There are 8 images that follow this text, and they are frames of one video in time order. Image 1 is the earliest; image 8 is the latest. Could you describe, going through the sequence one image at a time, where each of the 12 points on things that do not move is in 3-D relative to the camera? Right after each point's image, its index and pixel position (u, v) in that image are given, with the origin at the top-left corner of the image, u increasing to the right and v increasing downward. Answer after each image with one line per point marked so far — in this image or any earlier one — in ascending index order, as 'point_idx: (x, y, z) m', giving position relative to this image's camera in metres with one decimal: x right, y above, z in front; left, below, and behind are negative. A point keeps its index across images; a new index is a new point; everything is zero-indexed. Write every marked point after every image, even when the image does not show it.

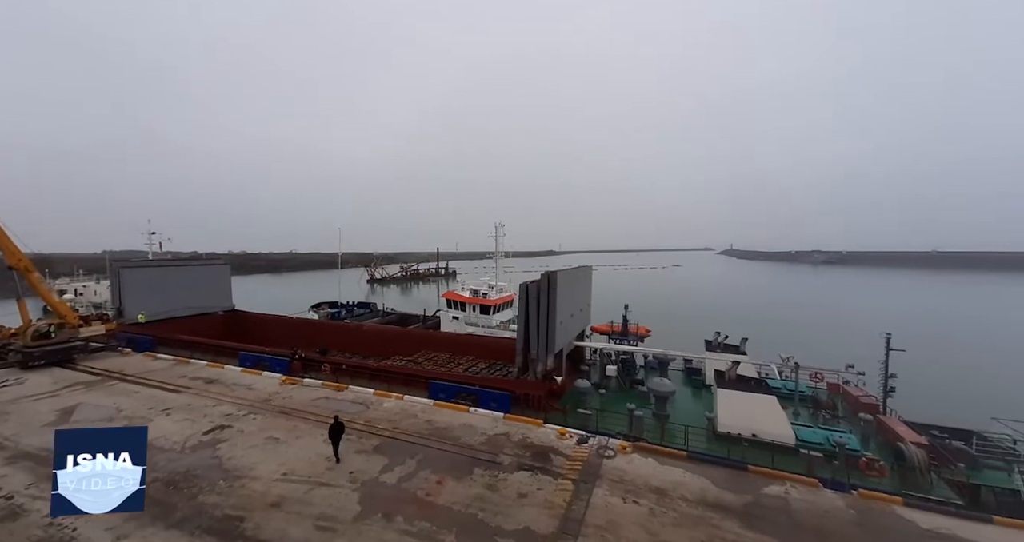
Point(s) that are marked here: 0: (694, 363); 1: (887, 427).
0: (+8.9, -4.5, +19.7) m
1: (+11.7, -5.3, +13.1) m
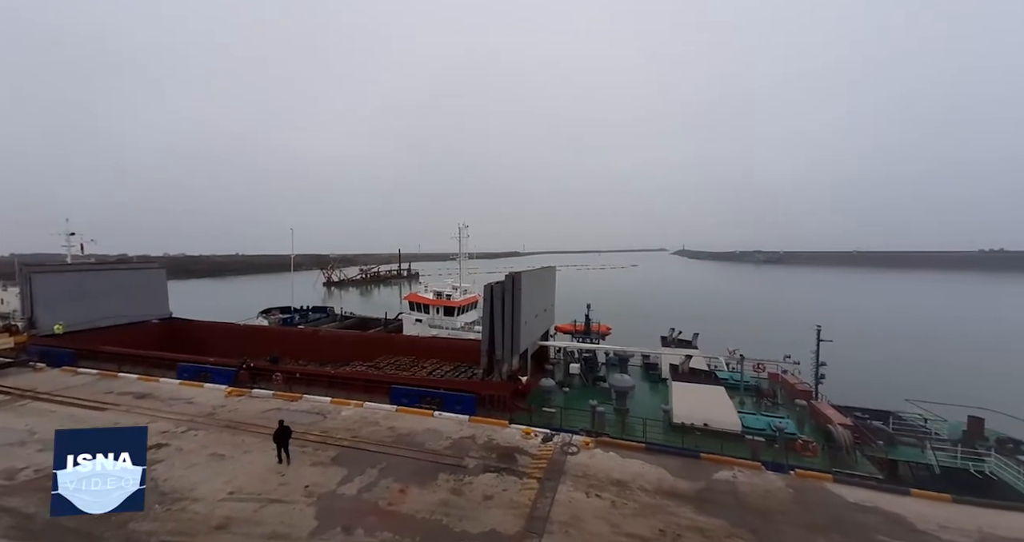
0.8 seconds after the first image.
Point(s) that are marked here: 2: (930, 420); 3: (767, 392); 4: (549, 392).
0: (+7.2, -4.6, +20.8) m
1: (+10.7, -5.2, +14.6) m
2: (+14.3, -5.3, +14.1) m
3: (+10.5, -5.2, +16.8) m
4: (+1.2, -5.2, +16.9) m
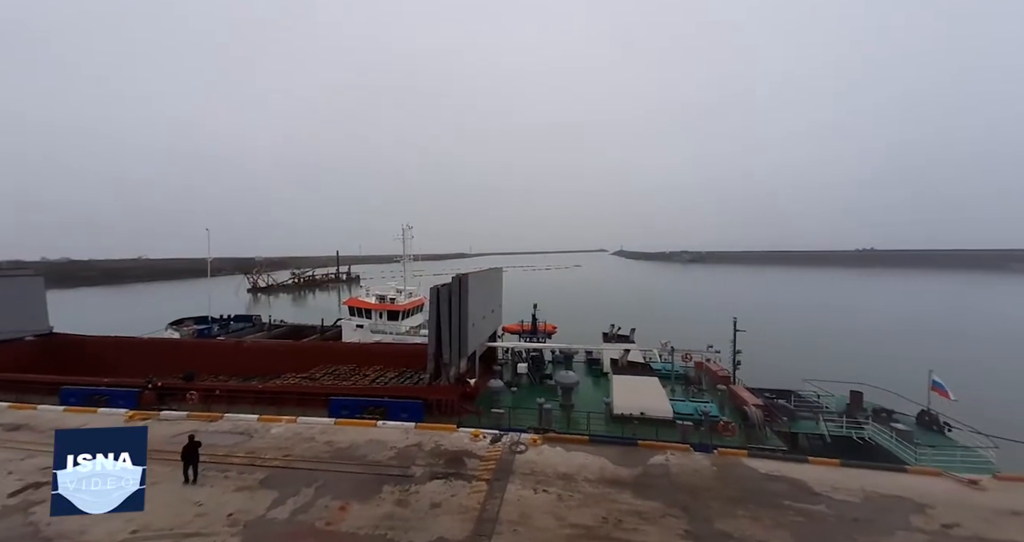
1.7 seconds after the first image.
0: (+4.5, -4.6, +21.9) m
1: (+9.0, -5.1, +16.4) m
2: (+12.5, -5.2, +16.6) m
3: (+8.4, -5.1, +18.6) m
4: (-0.8, -5.3, +17.2) m
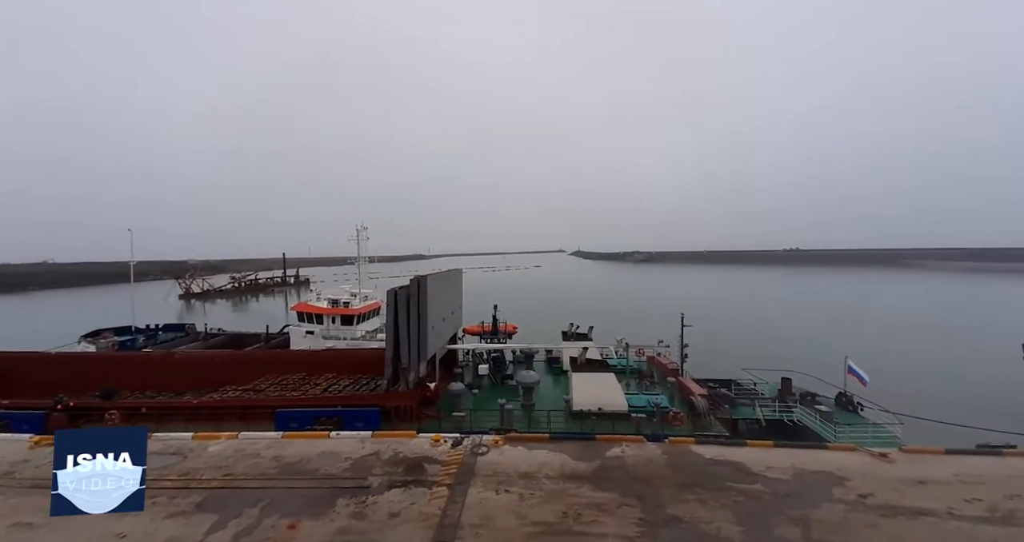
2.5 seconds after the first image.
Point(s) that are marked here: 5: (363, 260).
0: (+2.3, -4.6, +22.4) m
1: (+7.5, -5.1, +17.5) m
2: (+11.0, -5.1, +18.1) m
3: (+6.6, -5.1, +19.6) m
4: (-2.3, -5.3, +17.0) m
5: (-7.3, +0.5, +19.4) m
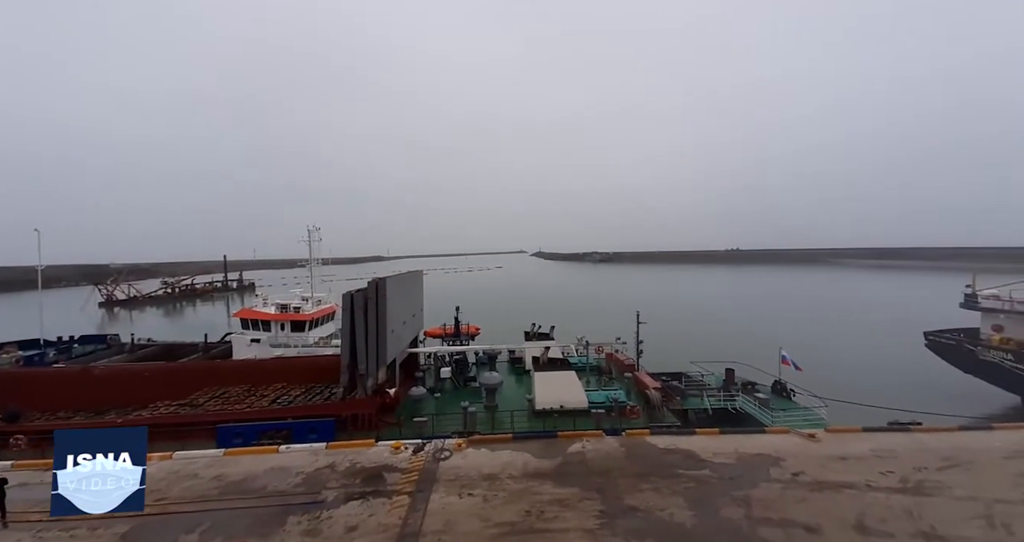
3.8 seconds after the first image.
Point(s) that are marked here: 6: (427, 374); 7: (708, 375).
0: (+0.2, -4.6, +22.5) m
1: (+5.9, -5.0, +18.2) m
2: (+9.4, -5.0, +19.3) m
3: (+4.8, -5.1, +20.2) m
4: (-3.7, -5.4, +16.6) m
5: (-9.1, +0.4, +18.3) m
6: (-4.2, -5.1, +19.7) m
7: (+9.7, -5.0, +19.3) m
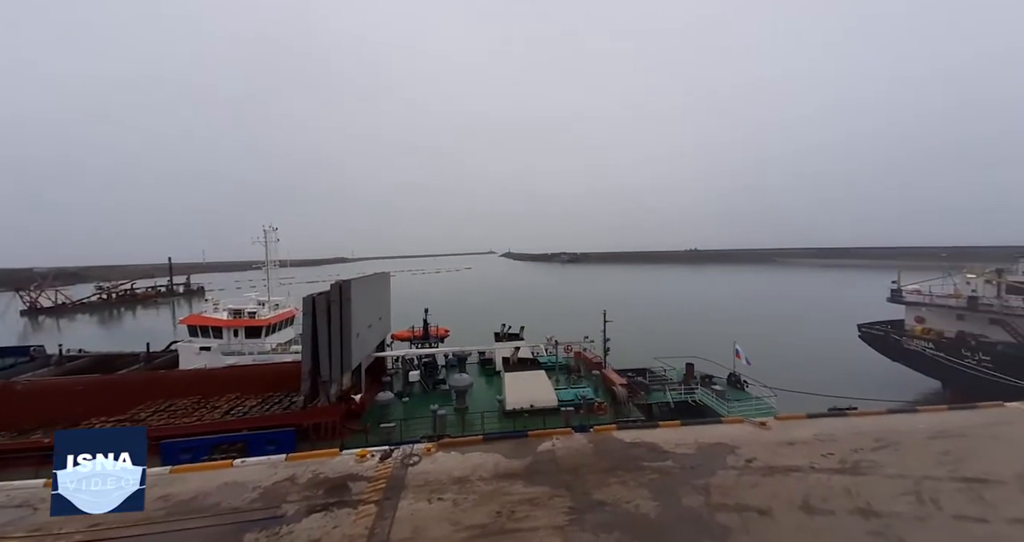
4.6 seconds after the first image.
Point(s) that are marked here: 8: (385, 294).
0: (-1.4, -4.7, +22.3) m
1: (+4.7, -5.0, +18.6) m
2: (+8.0, -5.0, +20.0) m
3: (+3.3, -5.1, +20.5) m
4: (-4.8, -5.5, +16.1) m
5: (-10.3, +0.3, +17.3) m
6: (-5.6, -5.2, +19.1) m
7: (+8.3, -5.0, +20.0) m
8: (-6.3, -1.2, +19.8) m
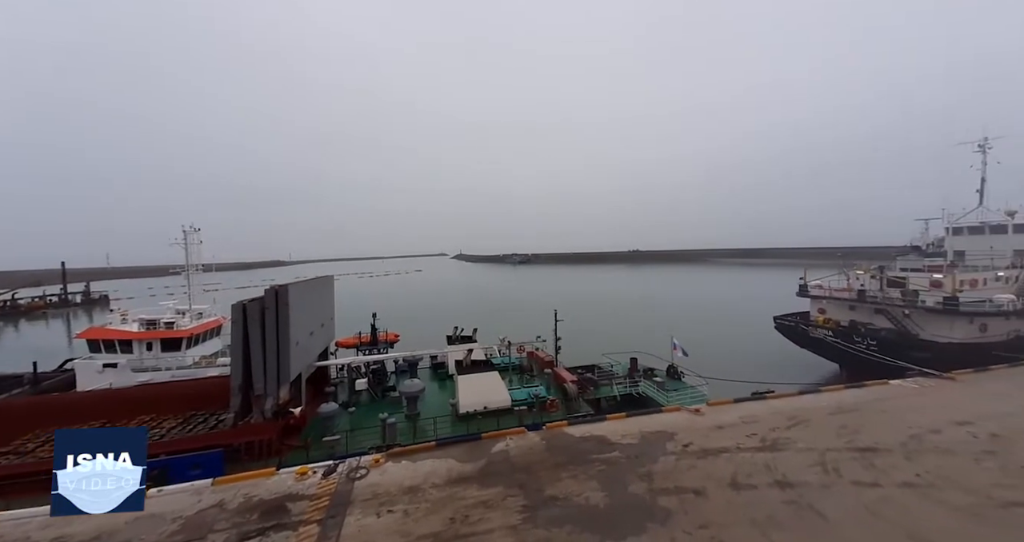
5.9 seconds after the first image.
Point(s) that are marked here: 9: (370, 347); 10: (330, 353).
0: (-4.0, -4.7, +21.6) m
1: (+2.6, -5.1, +18.8) m
2: (+5.7, -5.0, +20.7) m
3: (+1.0, -5.1, +20.5) m
4: (-6.4, -5.6, +14.9) m
5: (-12.1, +0.1, +15.3) m
6: (-7.7, -5.3, +17.8) m
7: (+5.9, -5.0, +20.8) m
8: (-8.4, -1.4, +18.4) m
9: (-6.8, -3.8, +19.4) m
10: (-9.1, -4.2, +20.0) m
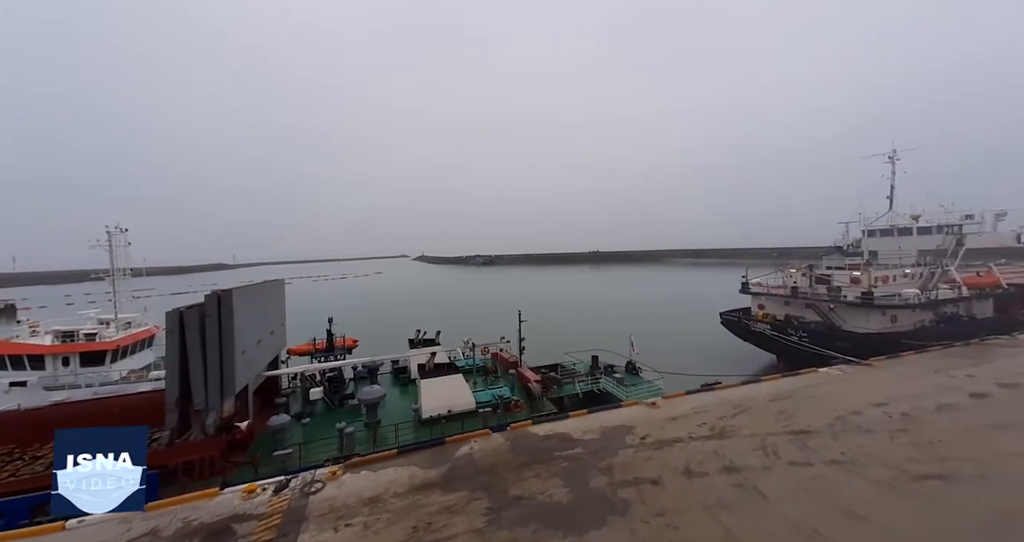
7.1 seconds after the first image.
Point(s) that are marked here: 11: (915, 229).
0: (-5.8, -4.8, +20.8) m
1: (+1.0, -5.1, +18.8) m
2: (+3.9, -5.0, +20.9) m
3: (-0.7, -5.1, +20.2) m
4: (-7.5, -5.7, +13.9) m
5: (-13.2, -0.1, +13.6) m
6: (-9.1, -5.4, +16.6) m
7: (+4.1, -5.0, +21.0) m
8: (-9.9, -1.5, +17.1) m
9: (-8.4, -3.9, +18.2) m
10: (-10.7, -4.3, +18.6) m
11: (+20.2, +2.1, +19.6) m
